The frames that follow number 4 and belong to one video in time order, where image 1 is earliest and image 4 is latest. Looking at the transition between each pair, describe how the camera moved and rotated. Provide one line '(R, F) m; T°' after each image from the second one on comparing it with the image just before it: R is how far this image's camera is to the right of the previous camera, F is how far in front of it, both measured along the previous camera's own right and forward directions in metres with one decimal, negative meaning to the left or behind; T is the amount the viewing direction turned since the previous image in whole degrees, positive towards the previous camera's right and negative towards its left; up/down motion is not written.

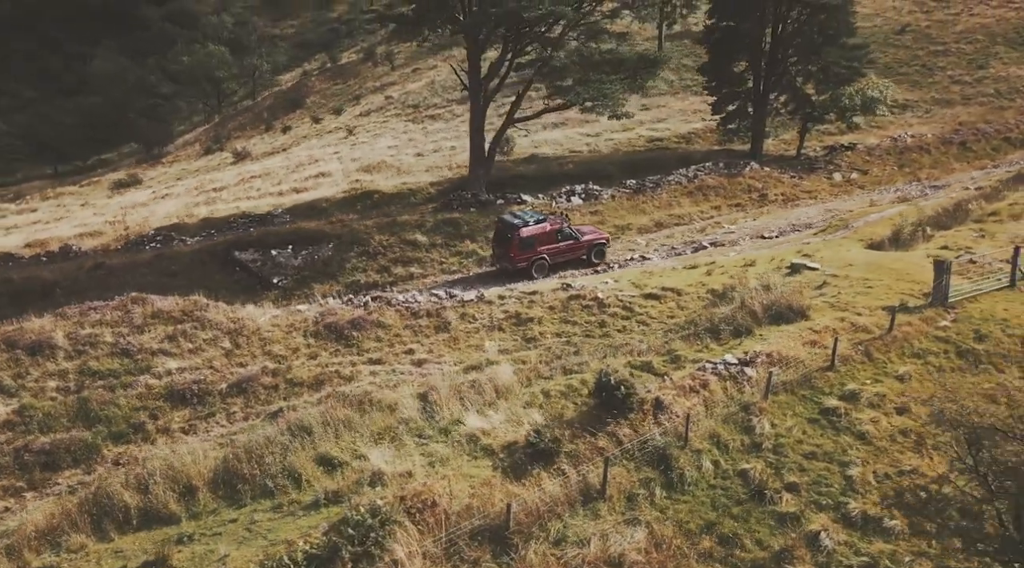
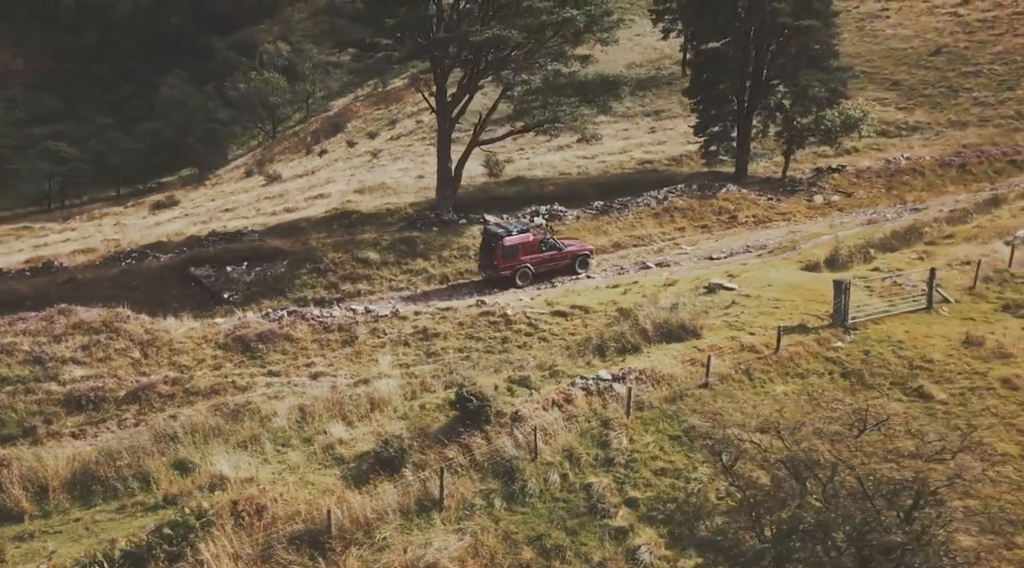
(+4.7, -0.3) m; -4°
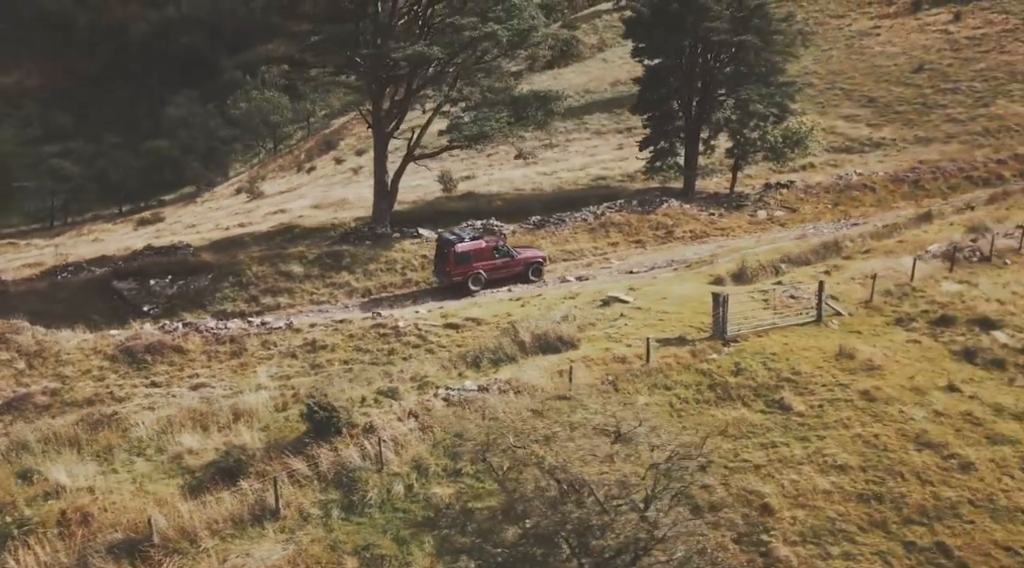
(+3.7, 0.0) m; -1°
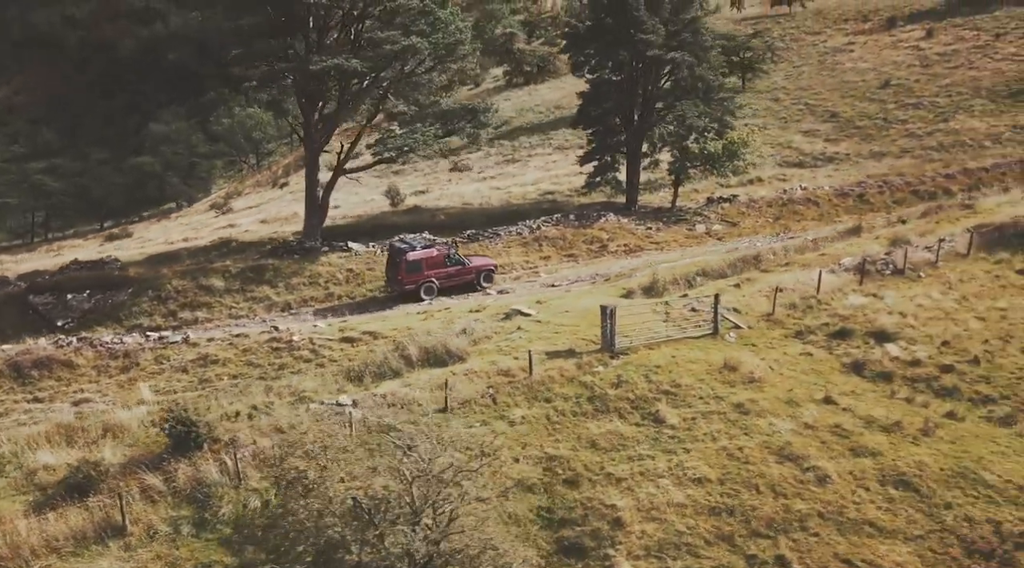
(+2.8, +0.2) m; 0°
